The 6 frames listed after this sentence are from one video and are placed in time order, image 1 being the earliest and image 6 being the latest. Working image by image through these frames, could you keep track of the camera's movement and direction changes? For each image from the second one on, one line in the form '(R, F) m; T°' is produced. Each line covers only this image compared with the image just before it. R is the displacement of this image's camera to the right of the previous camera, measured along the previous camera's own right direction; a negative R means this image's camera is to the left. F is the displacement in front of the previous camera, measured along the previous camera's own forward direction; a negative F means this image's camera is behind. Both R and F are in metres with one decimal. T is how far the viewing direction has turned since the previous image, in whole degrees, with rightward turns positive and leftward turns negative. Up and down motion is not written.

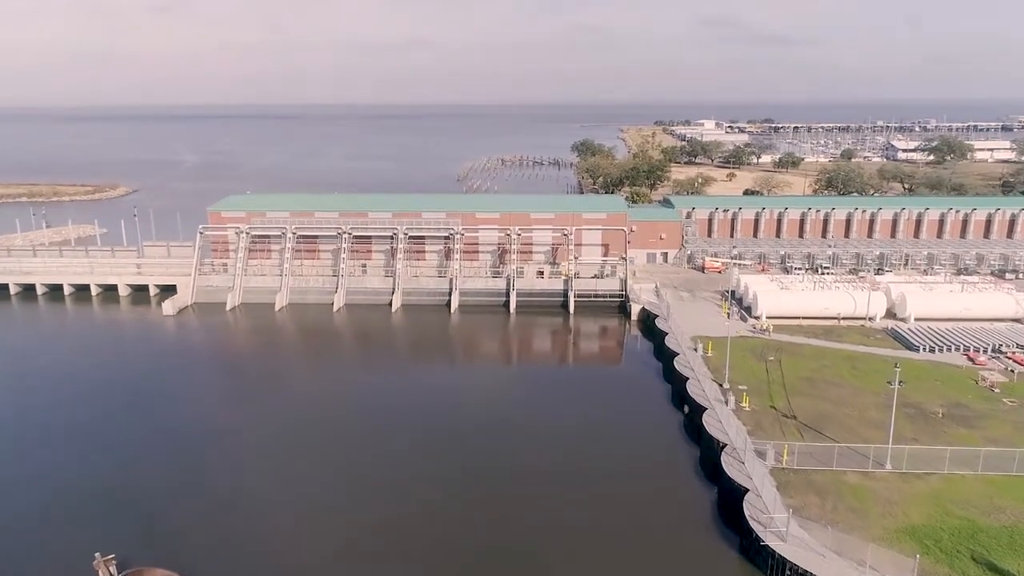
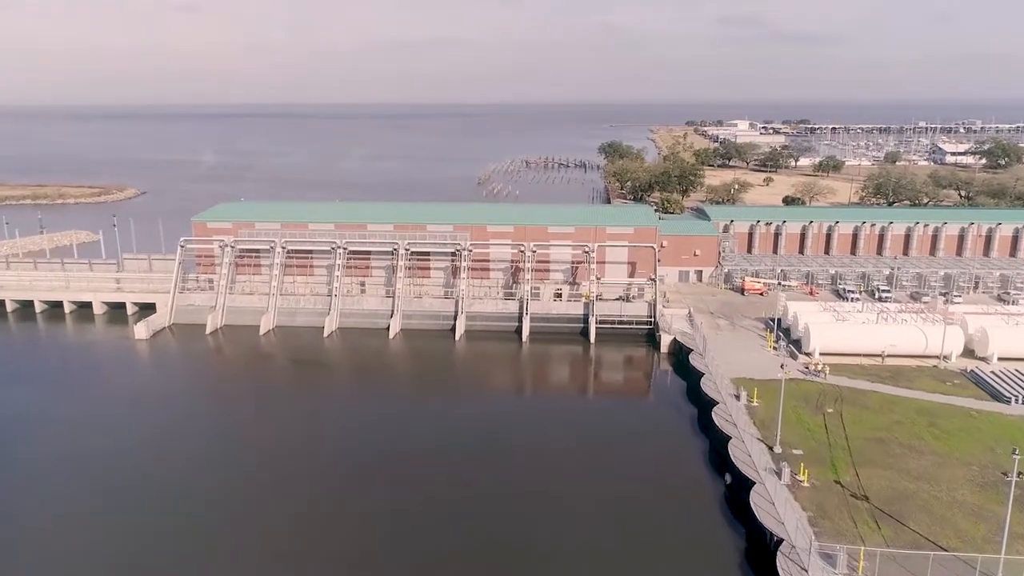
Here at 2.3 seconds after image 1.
(+0.6, +4.3) m; -2°
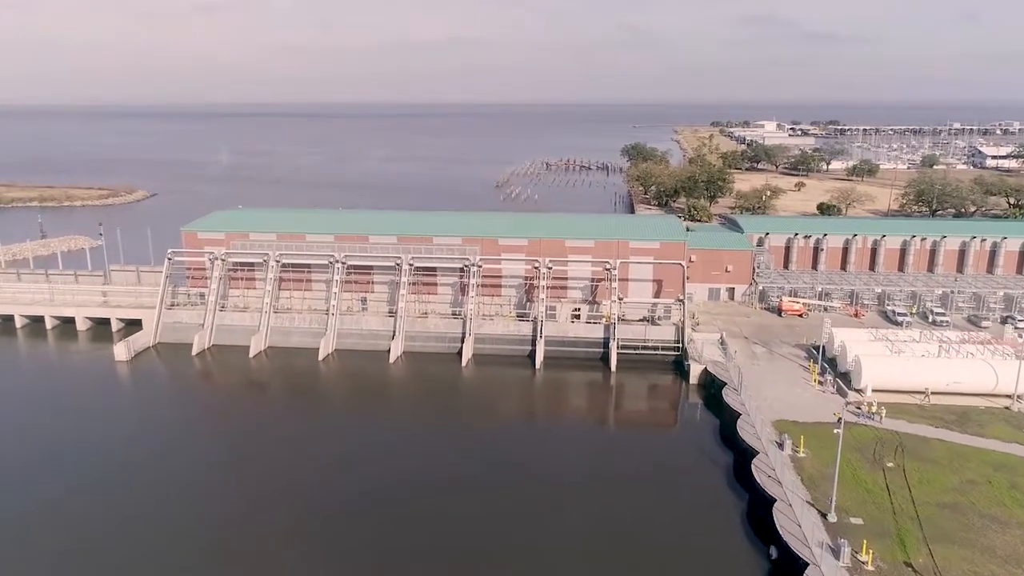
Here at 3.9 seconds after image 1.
(+0.3, +3.0) m; -2°
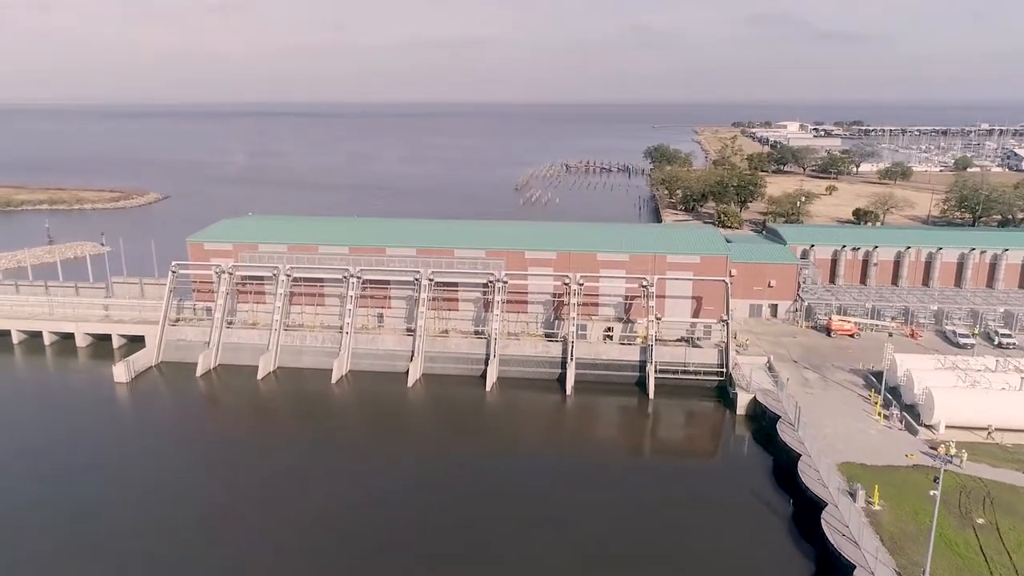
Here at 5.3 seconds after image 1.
(-0.6, +2.3) m; -1°
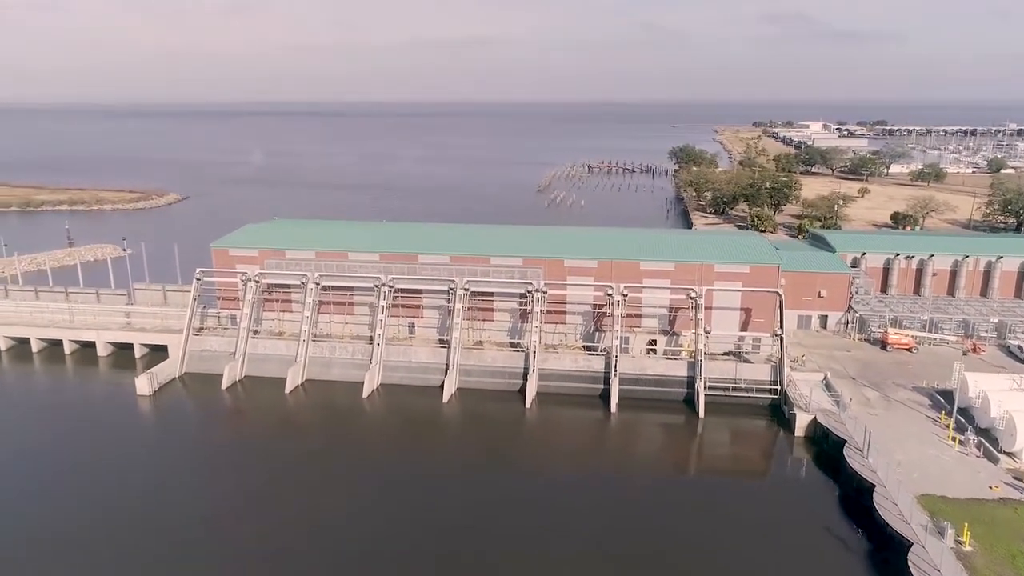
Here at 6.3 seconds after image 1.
(-1.1, +1.4) m; -1°
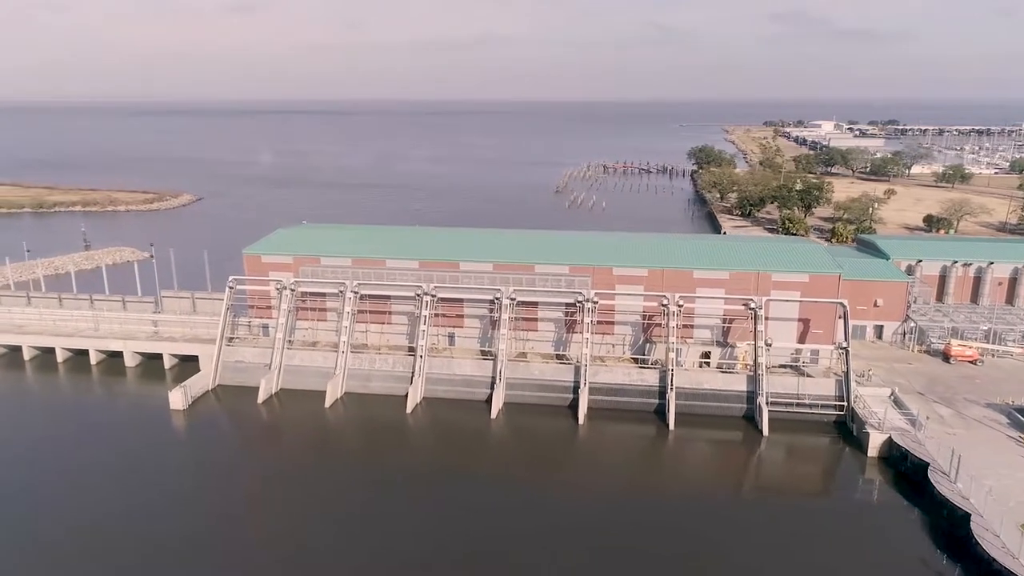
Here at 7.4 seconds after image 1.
(-1.8, +1.3) m; 0°
